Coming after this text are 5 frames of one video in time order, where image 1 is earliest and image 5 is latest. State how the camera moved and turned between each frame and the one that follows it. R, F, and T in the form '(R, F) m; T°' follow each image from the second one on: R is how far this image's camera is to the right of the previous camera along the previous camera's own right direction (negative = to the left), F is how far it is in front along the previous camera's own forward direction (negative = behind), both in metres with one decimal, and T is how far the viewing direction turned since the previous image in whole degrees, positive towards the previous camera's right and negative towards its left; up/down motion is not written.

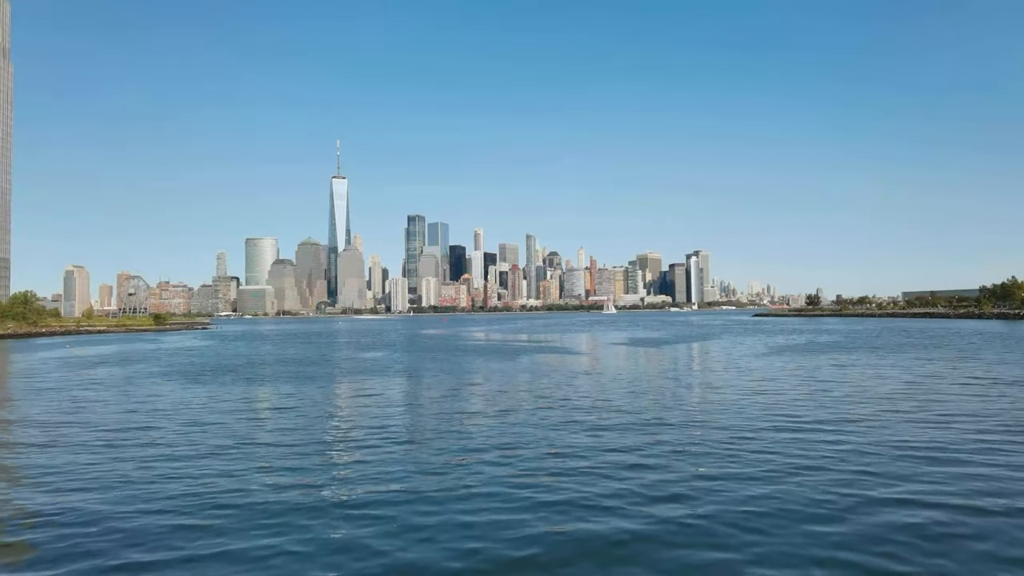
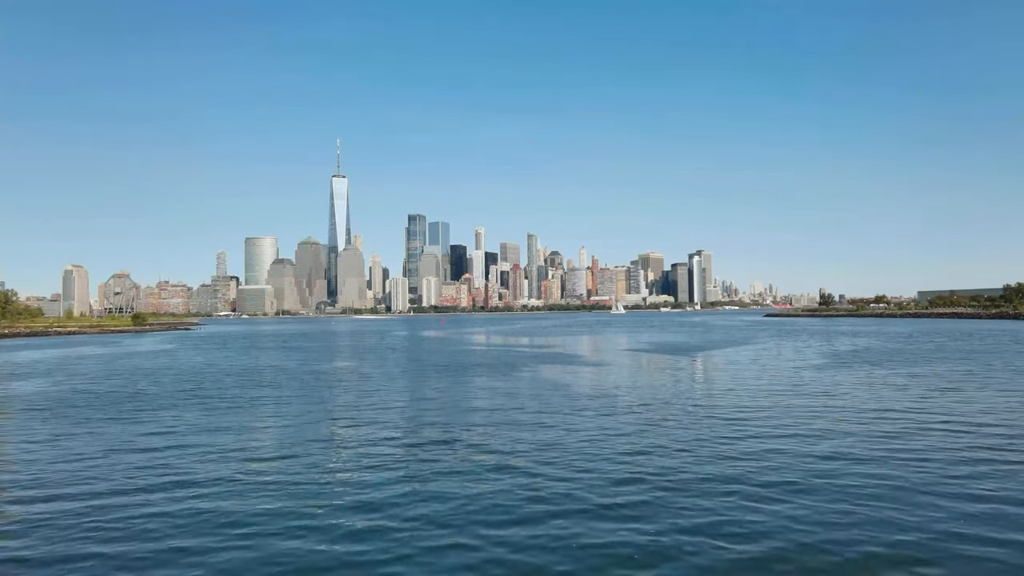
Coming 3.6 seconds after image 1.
(+0.1, +7.2) m; 0°
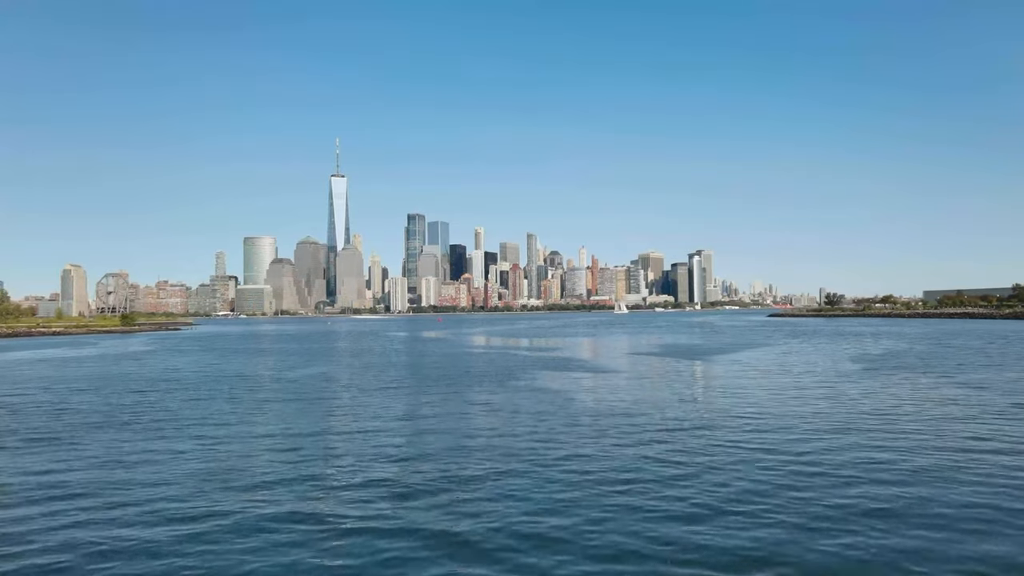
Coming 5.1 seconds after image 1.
(0.0, +3.1) m; 0°
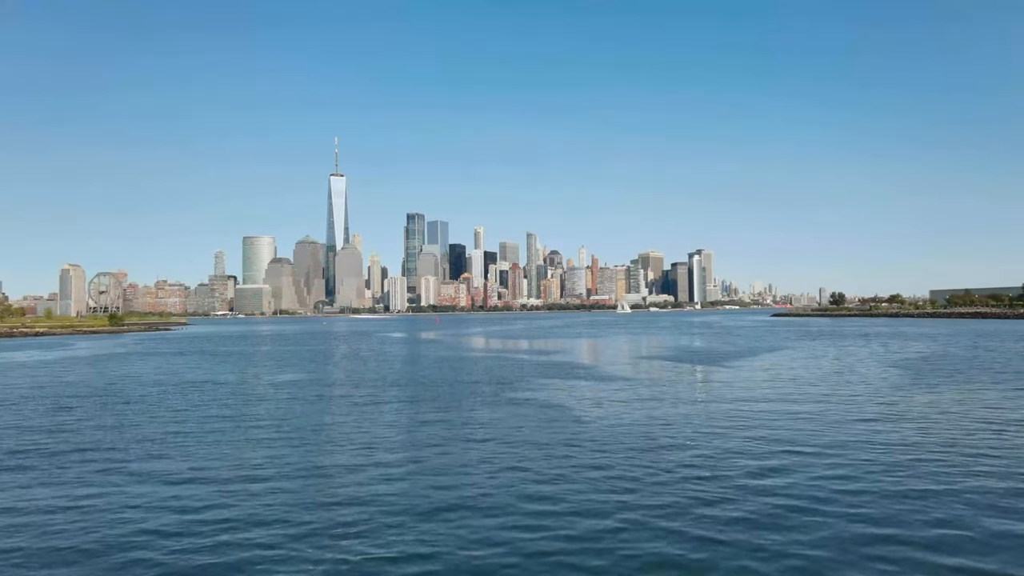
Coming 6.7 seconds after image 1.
(+0.1, +3.2) m; 0°
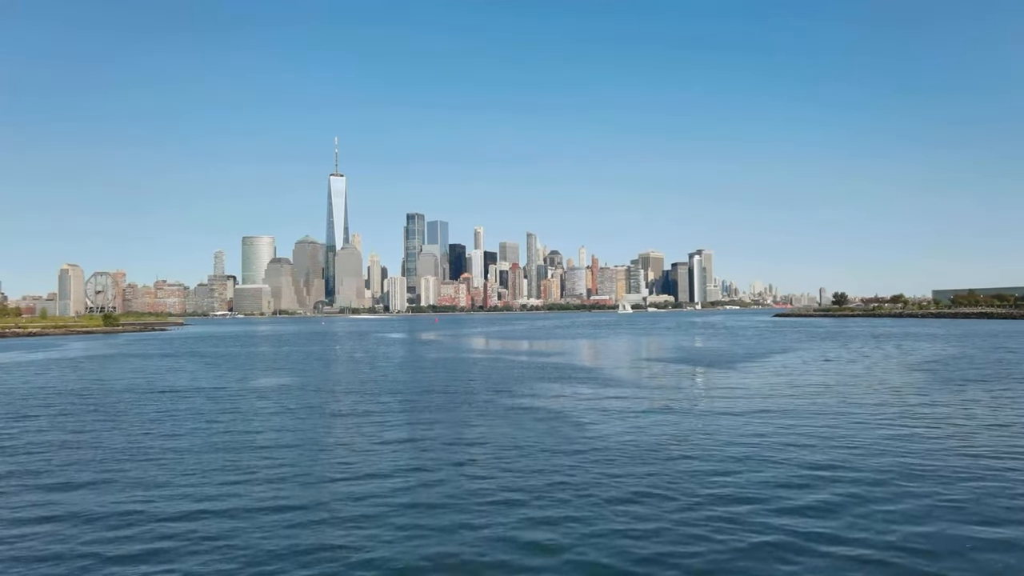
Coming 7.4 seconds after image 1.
(0.0, +1.4) m; 0°
